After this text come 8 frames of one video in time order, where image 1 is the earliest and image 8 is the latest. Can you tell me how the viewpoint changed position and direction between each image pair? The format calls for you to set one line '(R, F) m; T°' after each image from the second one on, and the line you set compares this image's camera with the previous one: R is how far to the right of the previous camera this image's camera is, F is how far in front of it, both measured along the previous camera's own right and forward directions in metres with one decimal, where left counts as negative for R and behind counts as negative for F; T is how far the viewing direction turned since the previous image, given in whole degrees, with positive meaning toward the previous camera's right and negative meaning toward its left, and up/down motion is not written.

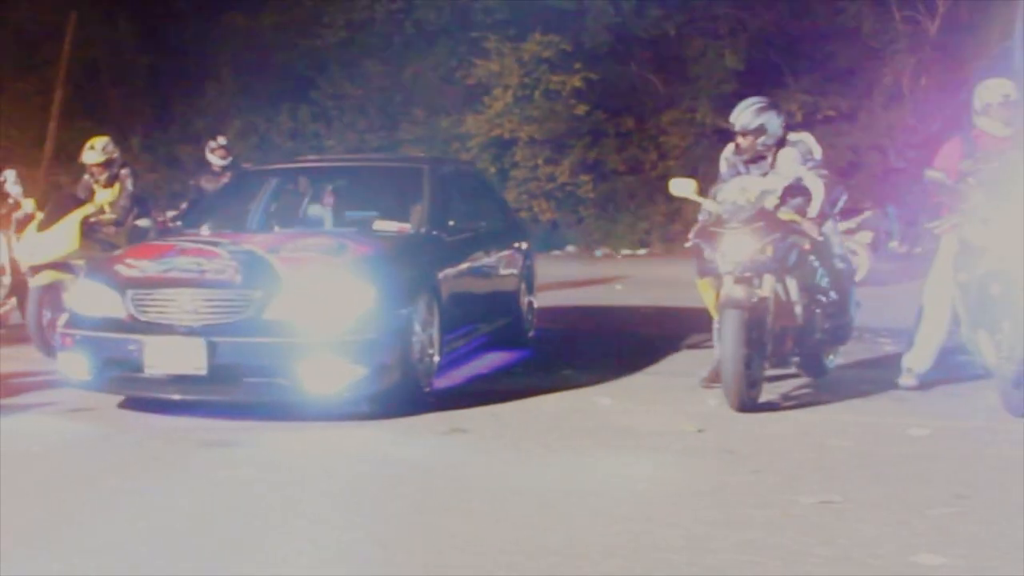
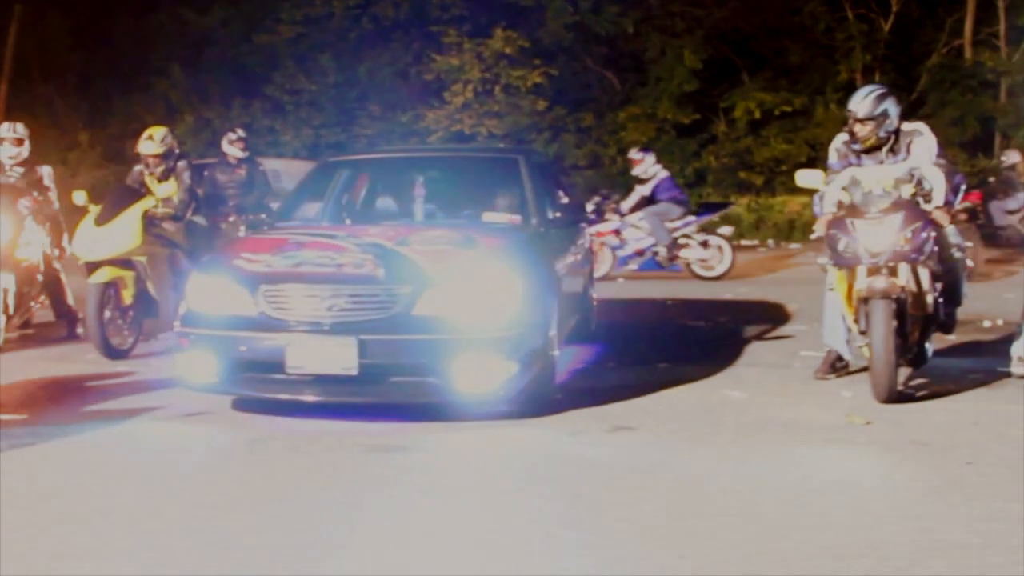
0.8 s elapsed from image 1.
(-1.6, +0.3) m; +6°
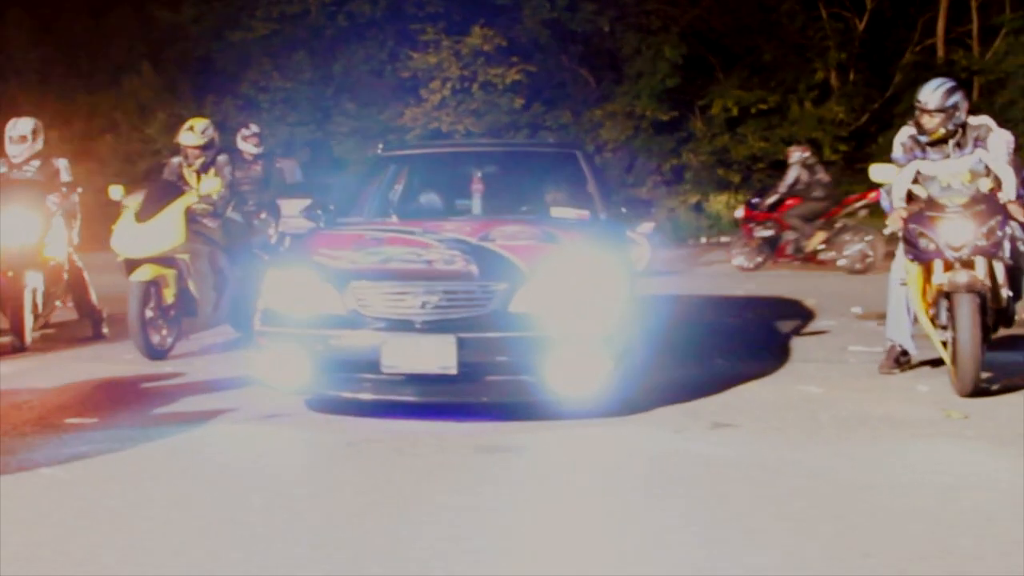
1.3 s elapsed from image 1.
(-1.0, +0.2) m; +3°
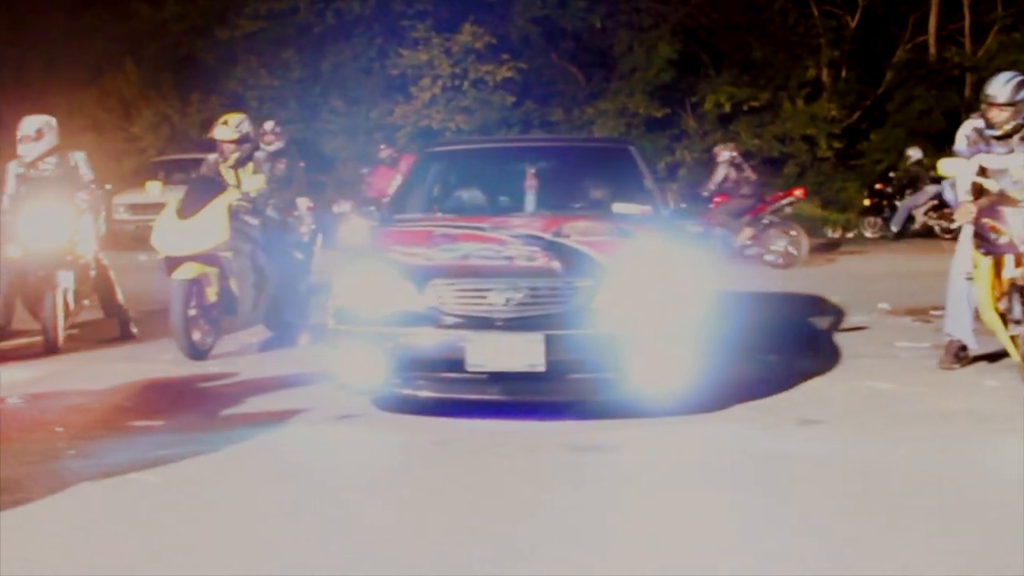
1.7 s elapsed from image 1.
(-0.7, +0.1) m; +2°
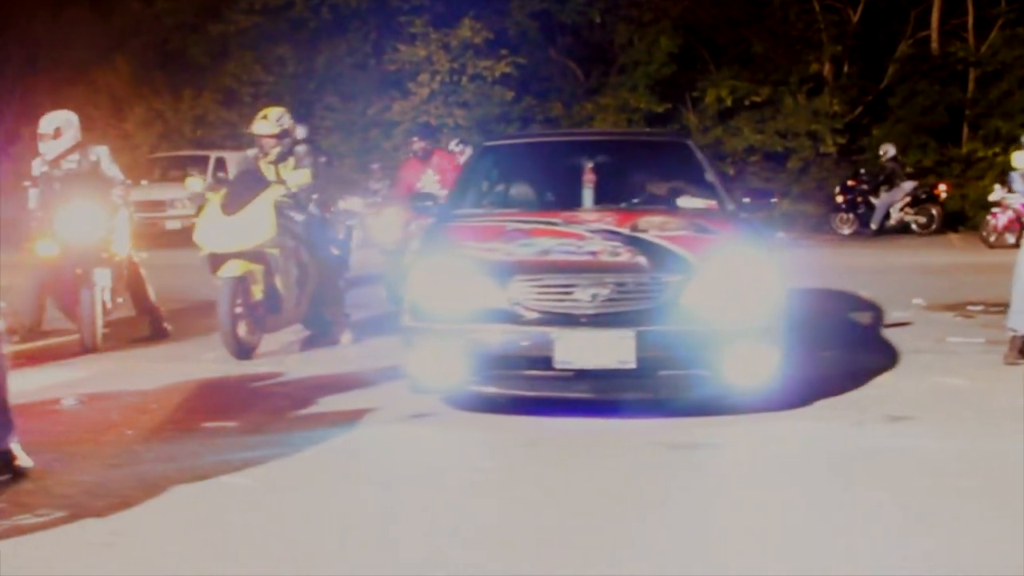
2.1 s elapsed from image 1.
(-0.7, +0.2) m; +2°
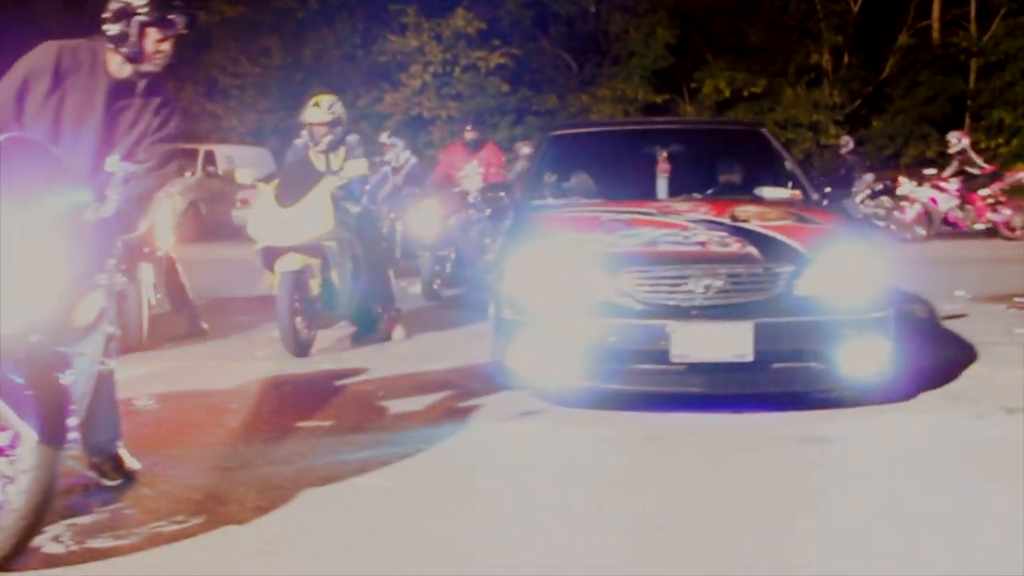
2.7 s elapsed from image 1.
(-0.8, +0.3) m; +3°
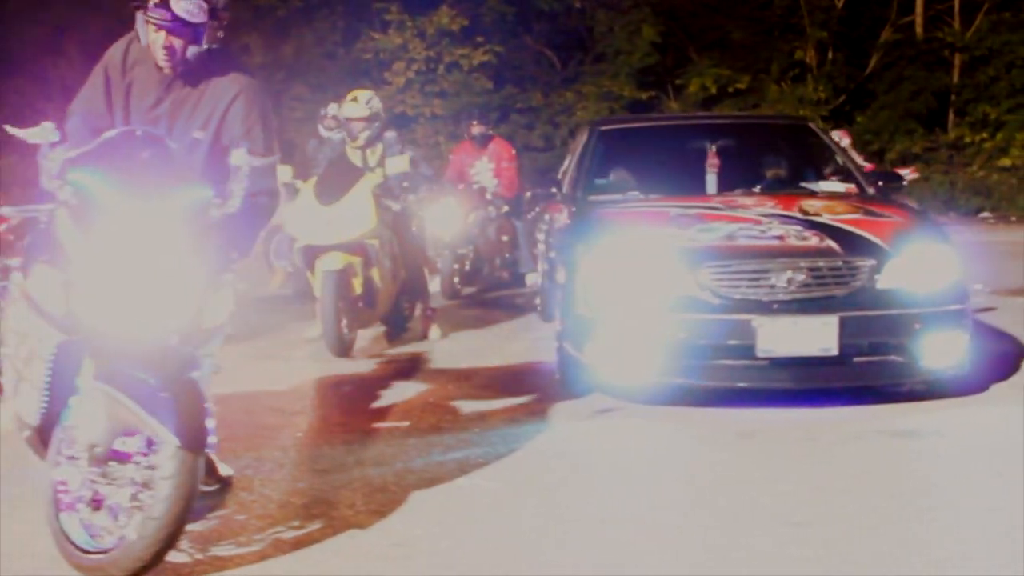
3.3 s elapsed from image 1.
(-0.7, +0.1) m; +3°
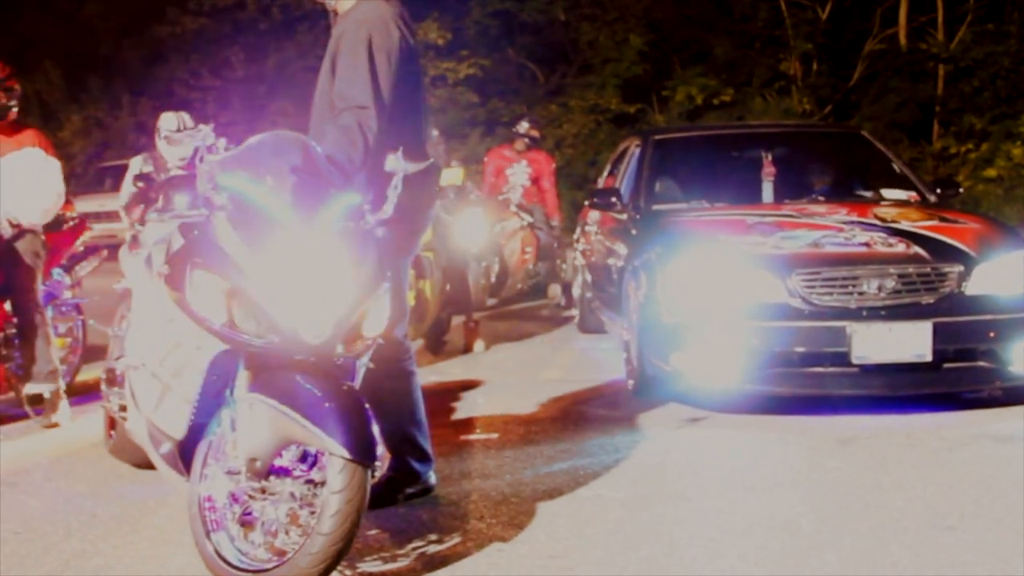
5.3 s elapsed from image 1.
(-0.8, +0.1) m; +3°
